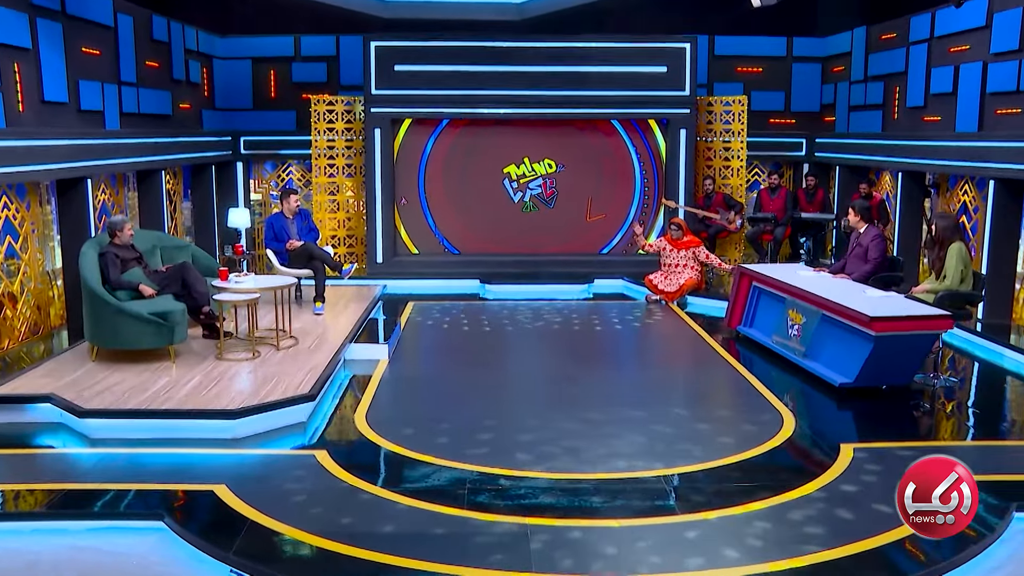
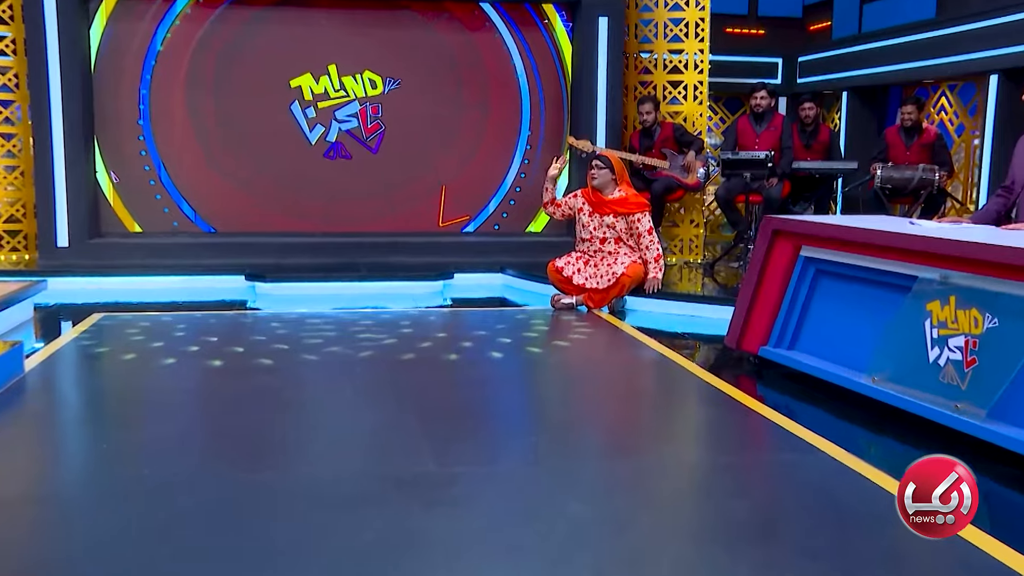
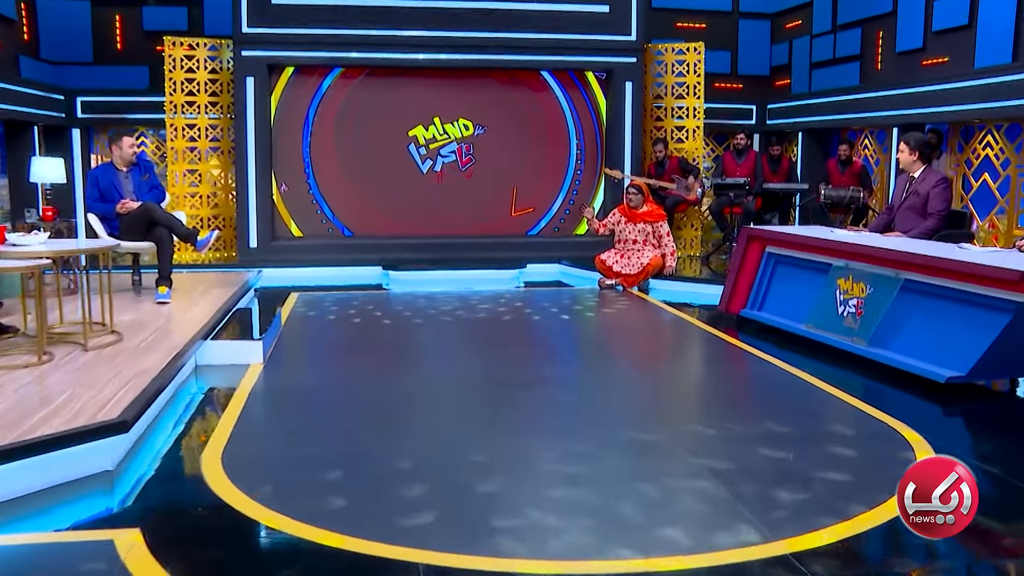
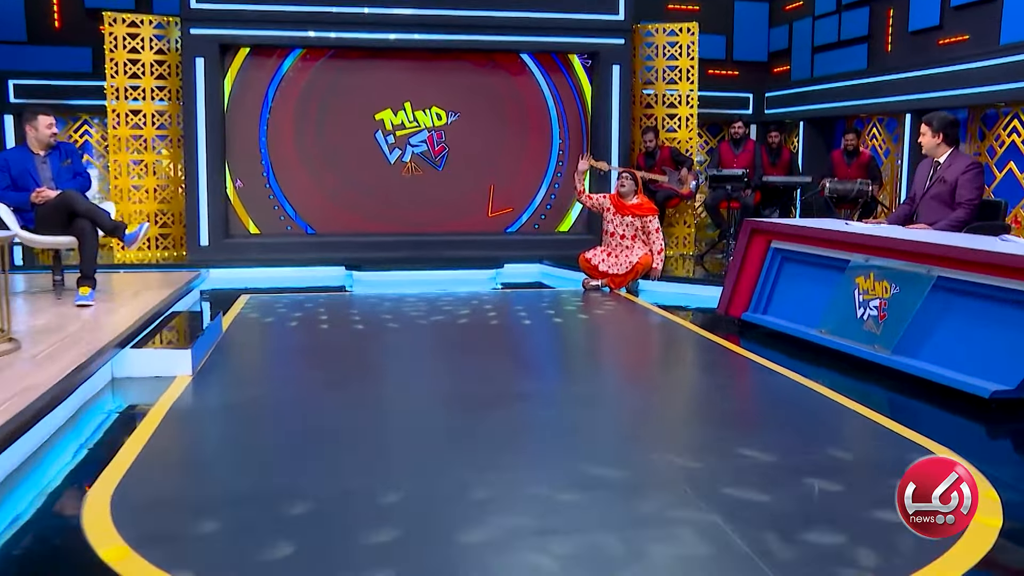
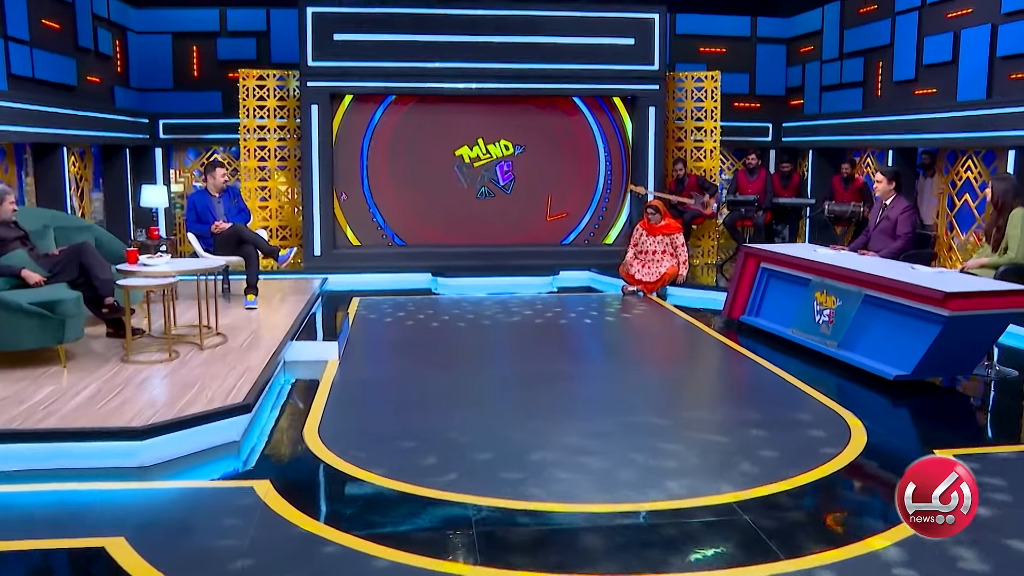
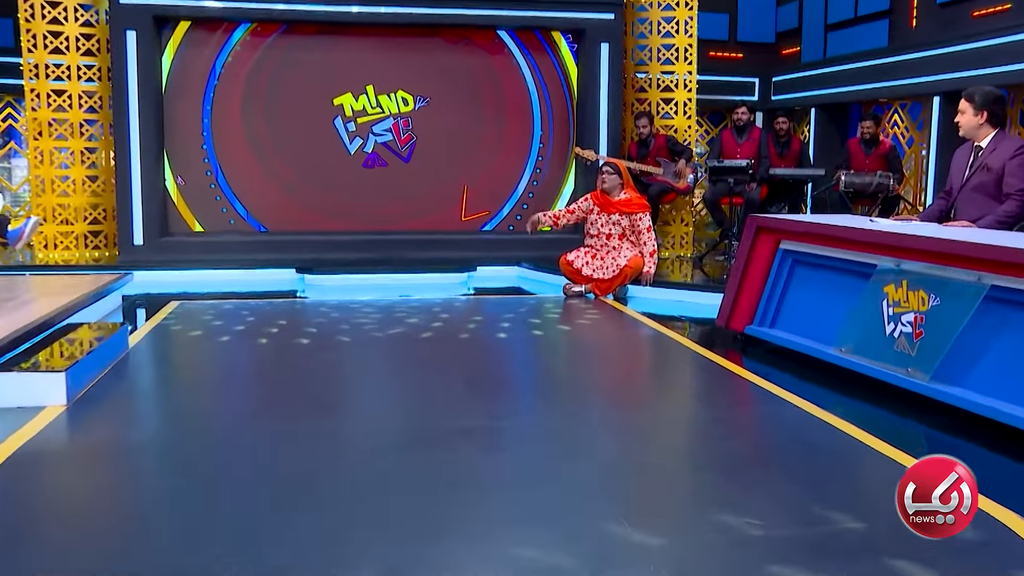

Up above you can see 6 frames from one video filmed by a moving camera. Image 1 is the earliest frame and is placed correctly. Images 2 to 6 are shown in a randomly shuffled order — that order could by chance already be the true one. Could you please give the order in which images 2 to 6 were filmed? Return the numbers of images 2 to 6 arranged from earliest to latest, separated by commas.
5, 3, 4, 6, 2
